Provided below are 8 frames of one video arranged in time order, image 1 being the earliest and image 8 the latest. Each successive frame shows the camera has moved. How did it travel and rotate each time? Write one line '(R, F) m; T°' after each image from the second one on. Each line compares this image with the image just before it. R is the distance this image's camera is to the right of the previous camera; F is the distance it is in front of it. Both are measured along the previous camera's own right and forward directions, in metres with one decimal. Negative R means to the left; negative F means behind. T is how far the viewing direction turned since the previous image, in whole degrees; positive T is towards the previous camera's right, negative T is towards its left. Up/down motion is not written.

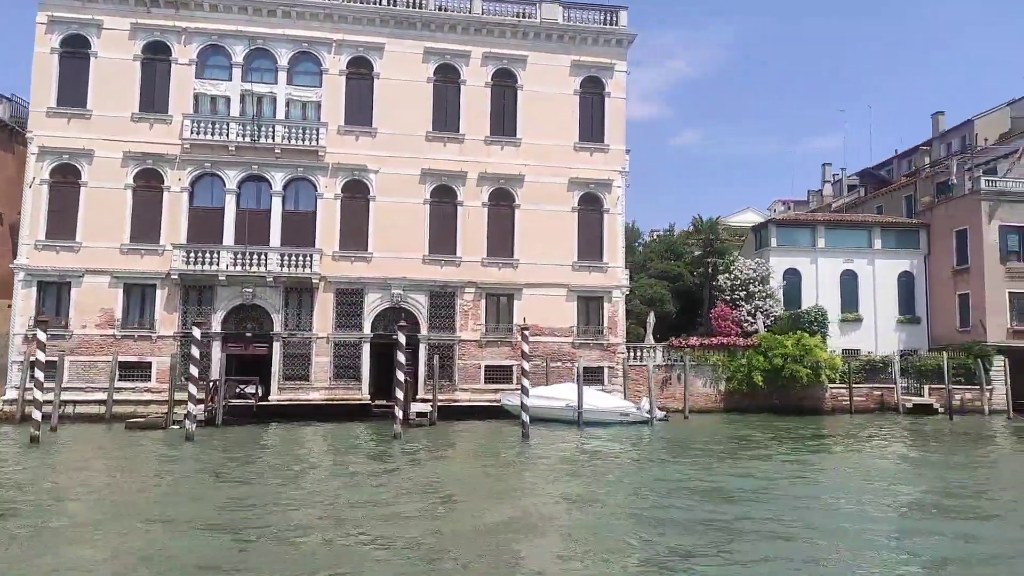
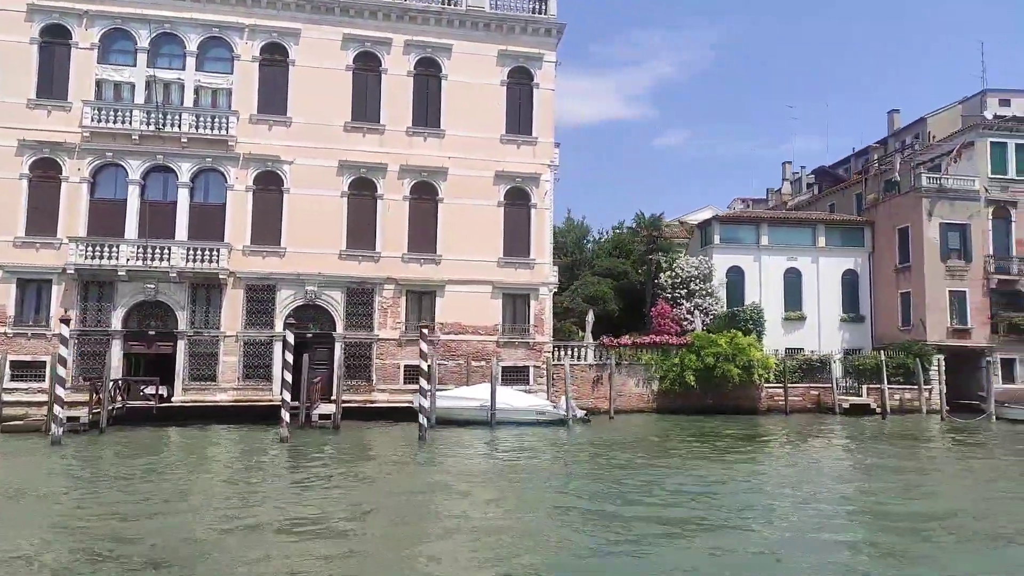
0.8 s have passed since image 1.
(+2.1, +0.9) m; +1°
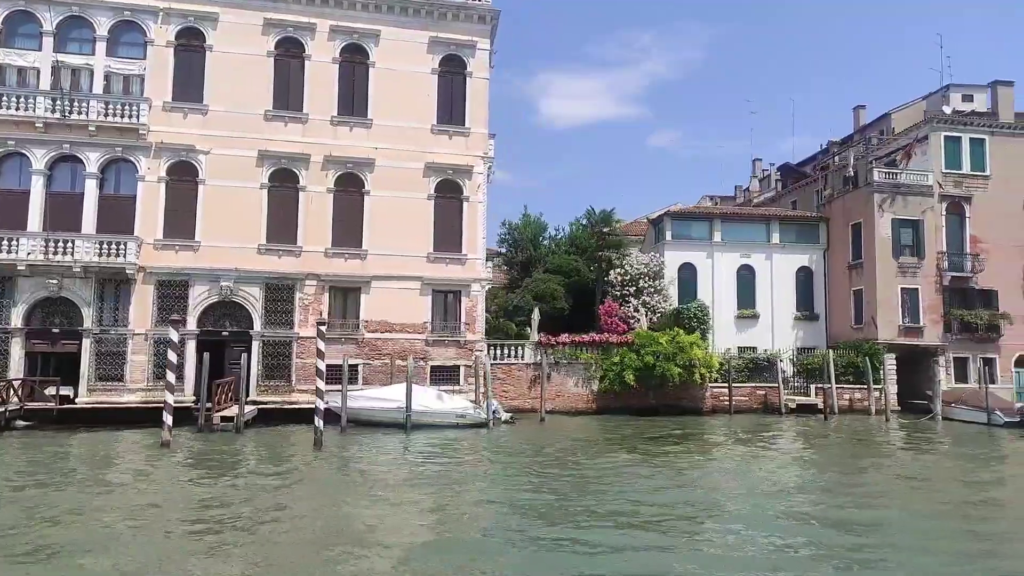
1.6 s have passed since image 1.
(+2.1, +1.0) m; +1°
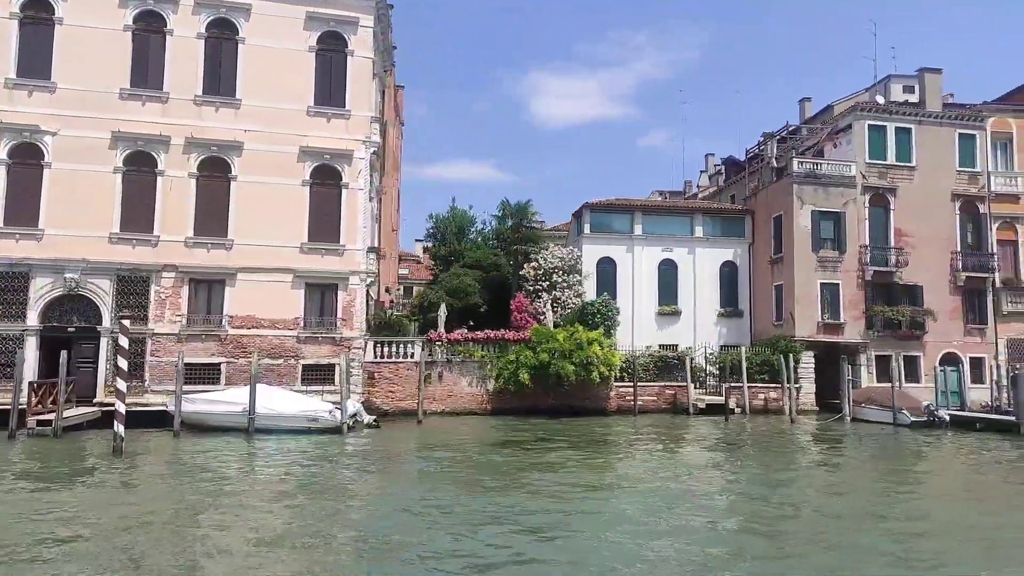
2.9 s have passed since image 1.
(+3.5, +1.5) m; +1°
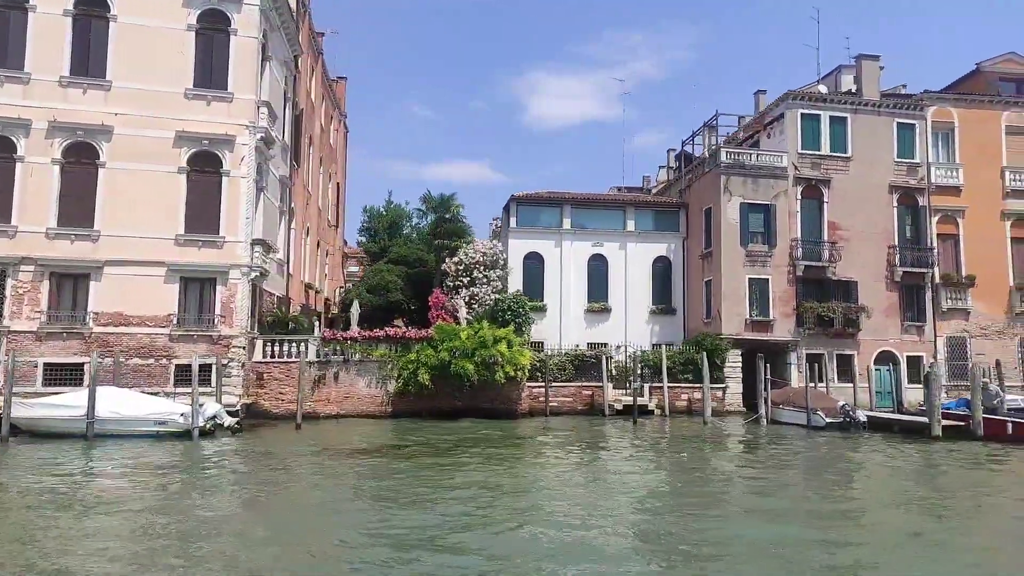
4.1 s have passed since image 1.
(+3.1, +1.4) m; +1°
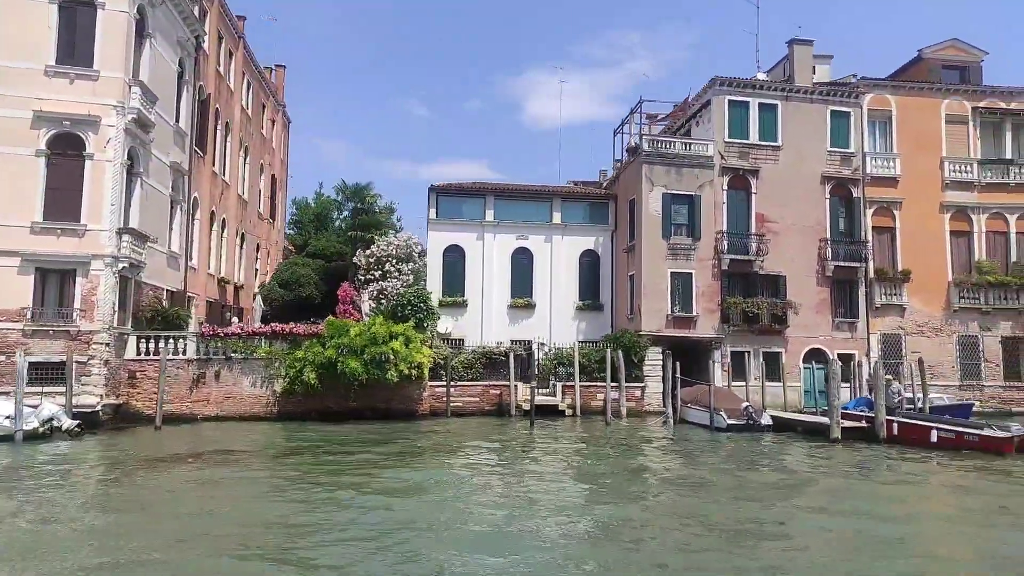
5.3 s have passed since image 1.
(+3.1, +1.4) m; +1°
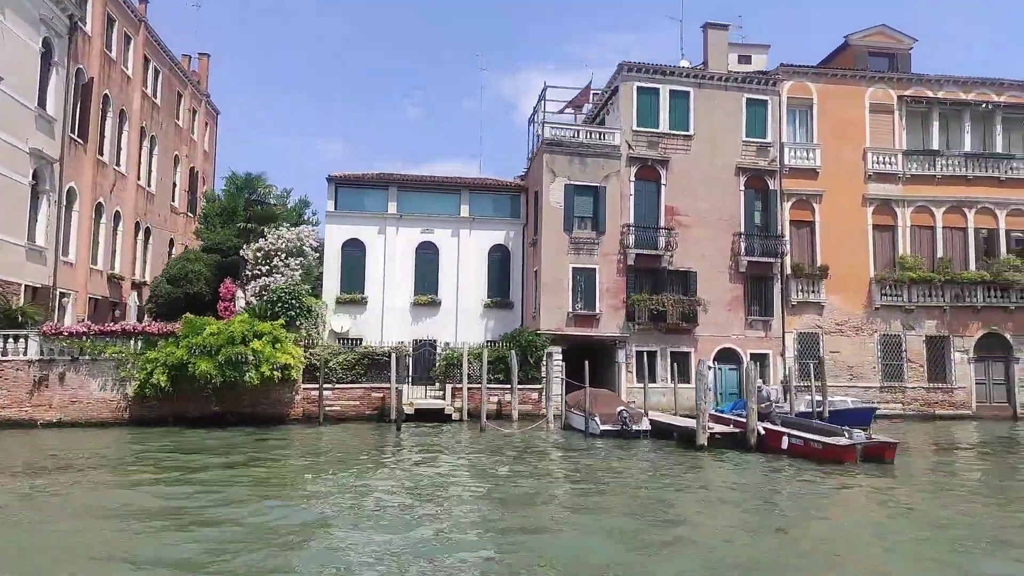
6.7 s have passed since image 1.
(+3.5, +1.5) m; +1°
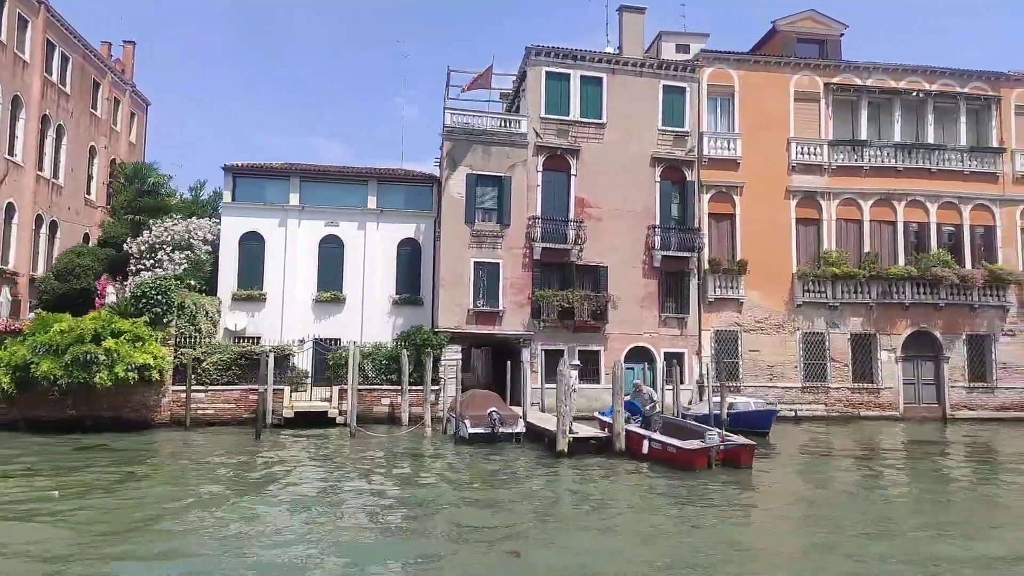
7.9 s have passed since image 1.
(+3.1, +1.3) m; +1°
